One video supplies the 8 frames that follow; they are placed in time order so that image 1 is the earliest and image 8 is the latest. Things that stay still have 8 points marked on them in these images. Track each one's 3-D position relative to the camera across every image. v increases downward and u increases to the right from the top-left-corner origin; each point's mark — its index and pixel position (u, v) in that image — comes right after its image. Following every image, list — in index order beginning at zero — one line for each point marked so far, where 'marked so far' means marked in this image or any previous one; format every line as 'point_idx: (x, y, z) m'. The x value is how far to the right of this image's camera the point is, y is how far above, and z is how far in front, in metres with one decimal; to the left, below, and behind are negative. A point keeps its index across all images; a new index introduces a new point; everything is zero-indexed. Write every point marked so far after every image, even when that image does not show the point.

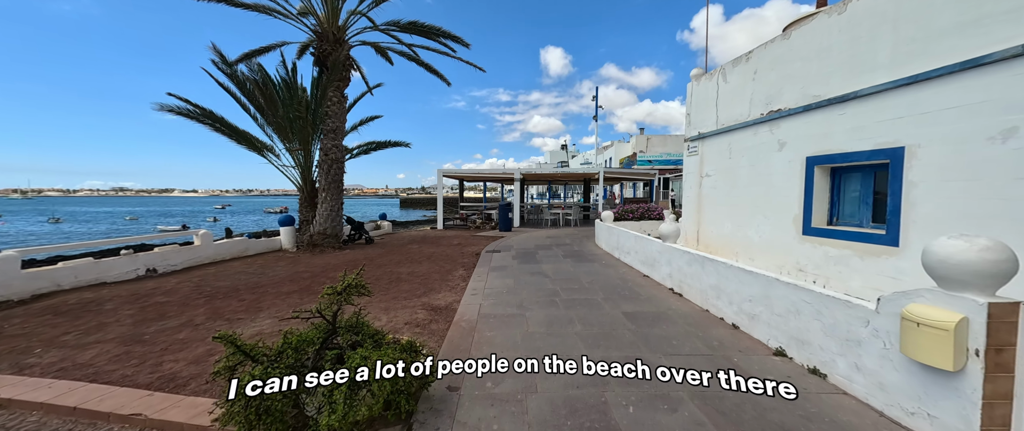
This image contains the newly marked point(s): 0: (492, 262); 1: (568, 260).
0: (-0.5, -1.0, +6.8) m
1: (+1.2, -1.0, +6.5) m
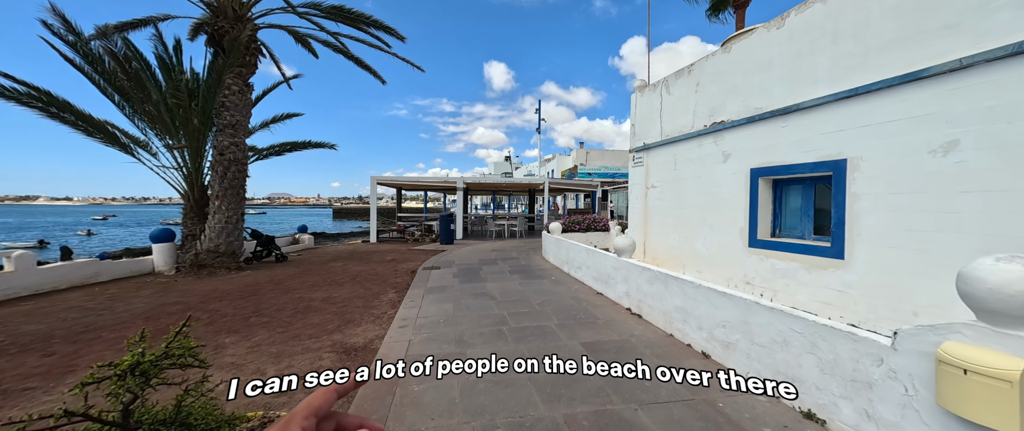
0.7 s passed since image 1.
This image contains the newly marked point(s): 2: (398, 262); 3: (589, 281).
0: (-1.7, -1.3, +5.8) m
1: (0.0, -1.2, +5.8) m
2: (-3.2, -1.3, +7.9) m
3: (+1.4, -1.2, +5.2) m
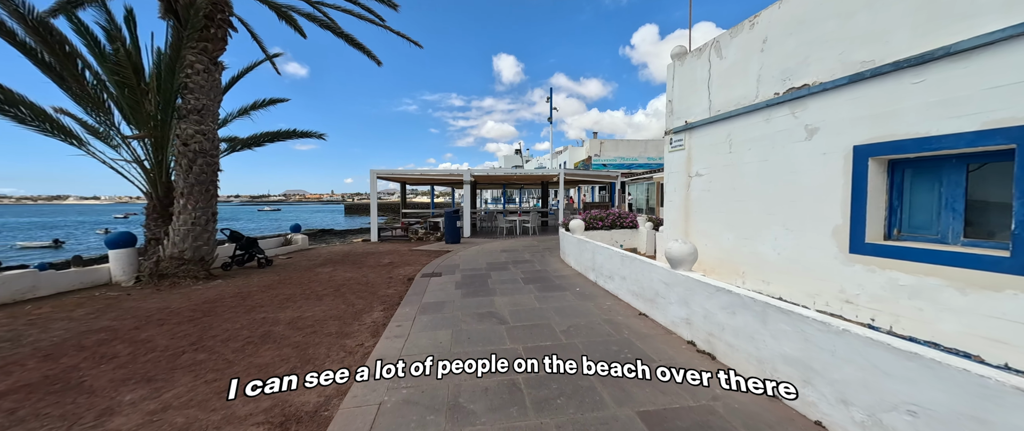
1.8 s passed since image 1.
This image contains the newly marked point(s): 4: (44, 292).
0: (-1.5, -1.2, +4.7) m
1: (+0.3, -1.2, +4.7) m
2: (-2.9, -1.2, +6.9) m
3: (+1.6, -1.1, +4.1) m
4: (-6.9, -1.1, +4.3) m
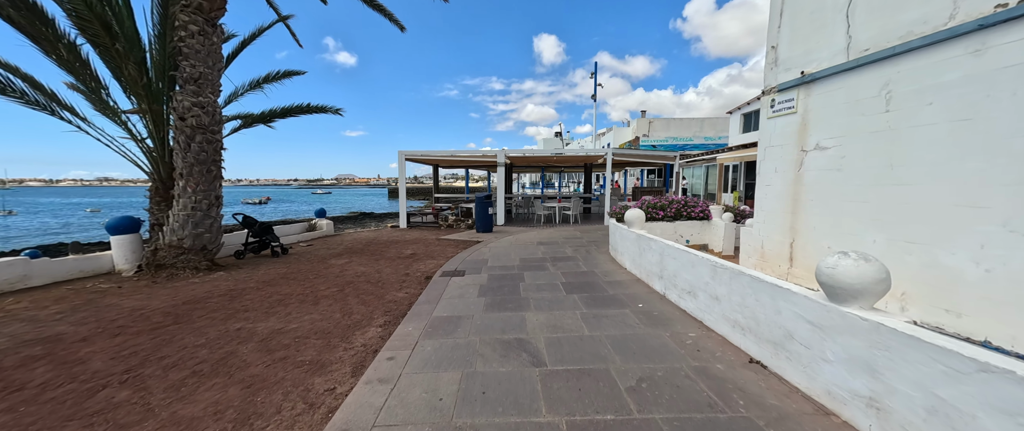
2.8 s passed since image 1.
0: (-1.0, -1.1, +3.7) m
1: (+0.7, -1.0, +3.6) m
2: (-2.1, -0.9, +6.1) m
3: (+2.0, -1.0, +2.7) m
4: (-6.5, -0.9, +4.0) m
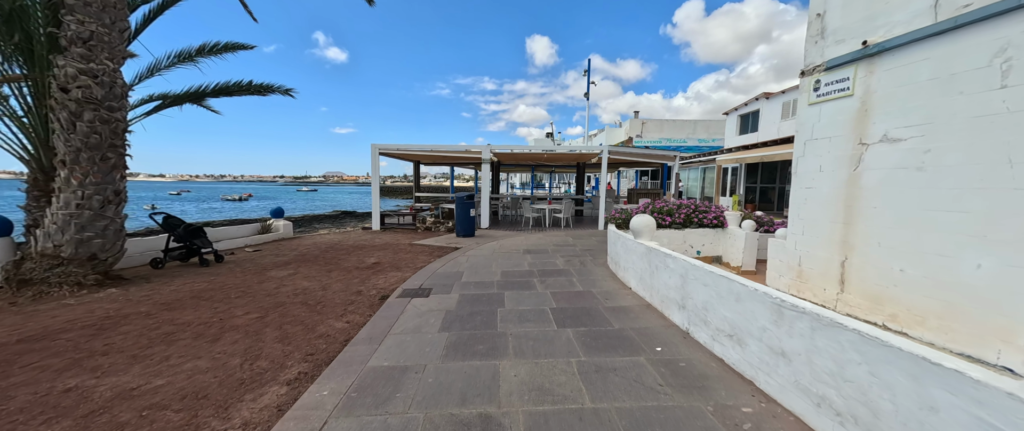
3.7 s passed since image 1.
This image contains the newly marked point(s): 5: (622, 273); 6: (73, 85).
0: (-1.2, -1.1, +2.8) m
1: (+0.5, -1.1, +2.6) m
2: (-2.5, -1.0, +5.1) m
3: (+1.7, -1.1, +1.8) m
4: (-6.7, -0.9, +2.8) m
5: (+1.5, -0.8, +4.0) m
6: (-5.7, +1.7, +3.8) m
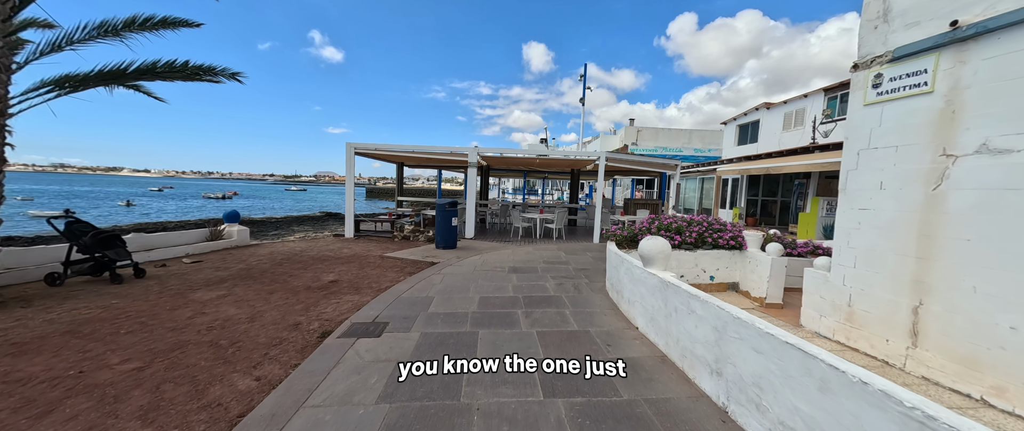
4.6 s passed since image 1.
0: (-1.5, -1.3, +1.9) m
1: (+0.3, -1.3, +1.8) m
2: (-2.7, -1.1, +4.2) m
3: (+1.5, -1.3, +1.1) m
4: (-6.9, -0.9, +1.9) m
5: (+1.3, -1.0, +3.2) m
6: (-5.9, +1.6, +2.9) m
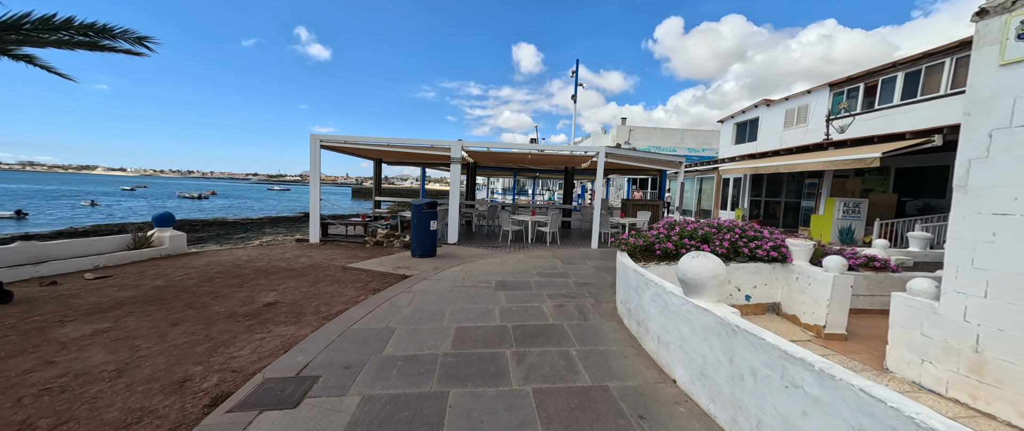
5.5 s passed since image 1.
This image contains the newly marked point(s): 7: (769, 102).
0: (-1.5, -1.3, +1.0) m
1: (+0.2, -1.3, +0.9) m
2: (-2.9, -1.2, +3.2) m
3: (+1.5, -1.4, +0.2) m
4: (-7.0, -0.9, +0.7) m
5: (+1.2, -1.1, +2.4) m
6: (-5.9, +1.6, +1.8) m
7: (+10.1, +4.4, +11.5) m
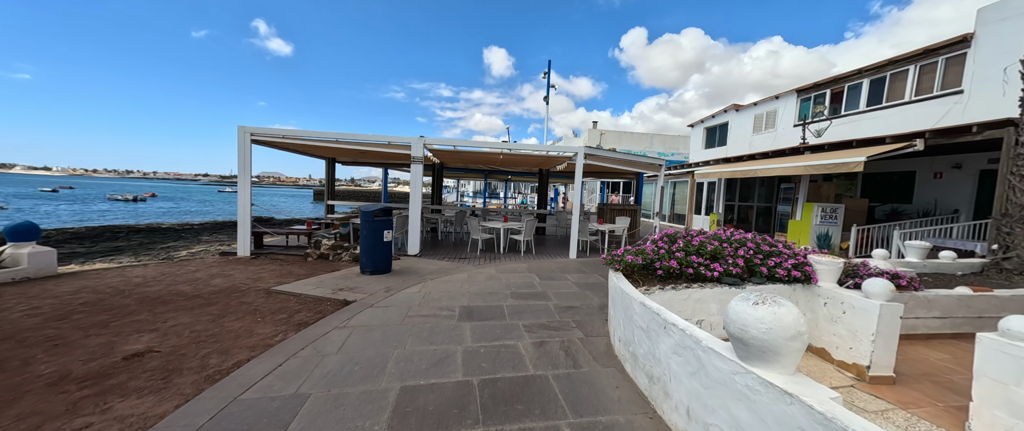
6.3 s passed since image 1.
0: (-1.6, -1.4, 0.0) m
1: (+0.2, -1.4, +0.1) m
2: (-3.1, -1.3, +2.1) m
3: (+1.5, -1.5, -0.5) m
4: (-7.0, -1.1, -0.8) m
5: (+1.0, -1.2, +1.6) m
6: (-6.1, +1.4, +0.4) m
7: (+8.9, +4.3, +11.6) m
